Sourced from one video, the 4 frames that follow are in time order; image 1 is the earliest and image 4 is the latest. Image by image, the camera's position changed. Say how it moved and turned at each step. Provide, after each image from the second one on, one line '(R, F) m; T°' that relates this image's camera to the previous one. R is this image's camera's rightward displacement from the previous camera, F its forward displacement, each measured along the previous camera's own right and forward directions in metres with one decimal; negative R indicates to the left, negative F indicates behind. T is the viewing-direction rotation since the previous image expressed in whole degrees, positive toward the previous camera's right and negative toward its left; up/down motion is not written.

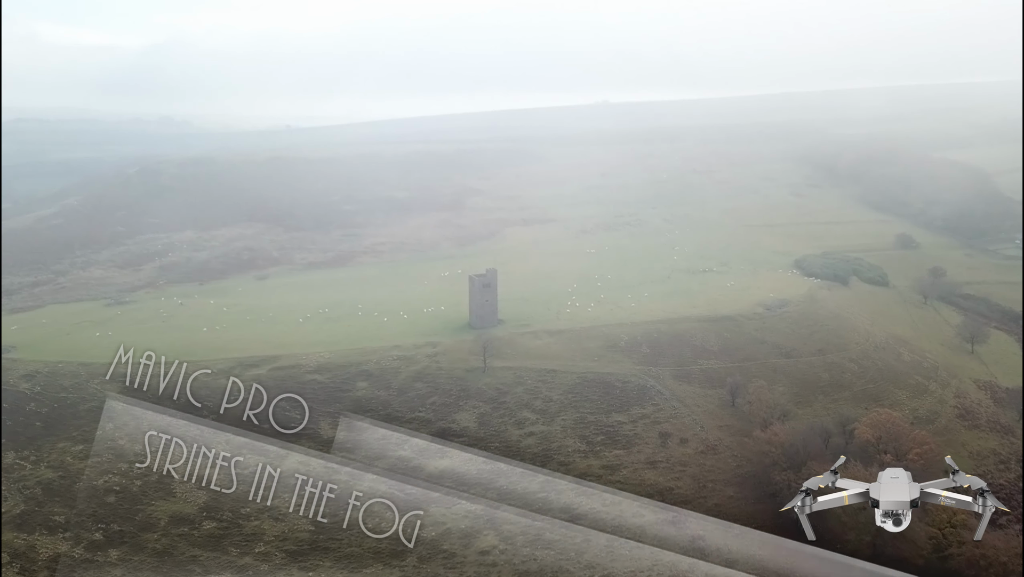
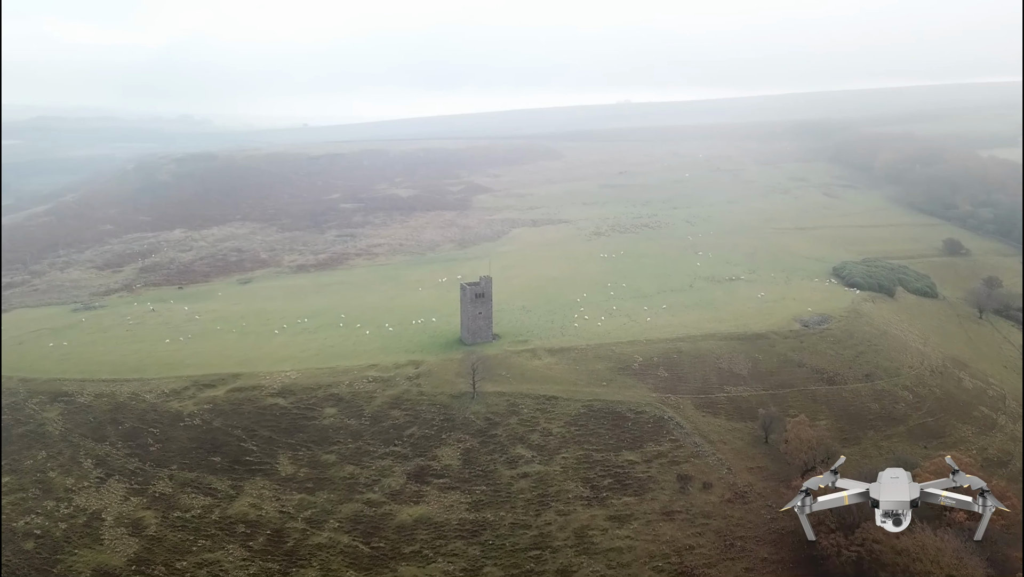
(+1.0, +4.8) m; -2°
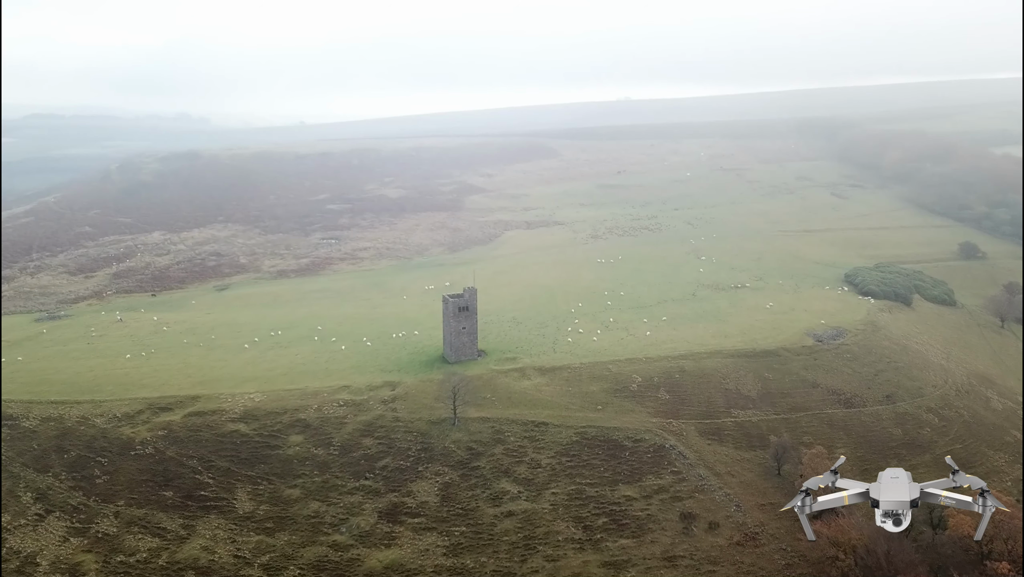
(+0.6, +2.7) m; 0°
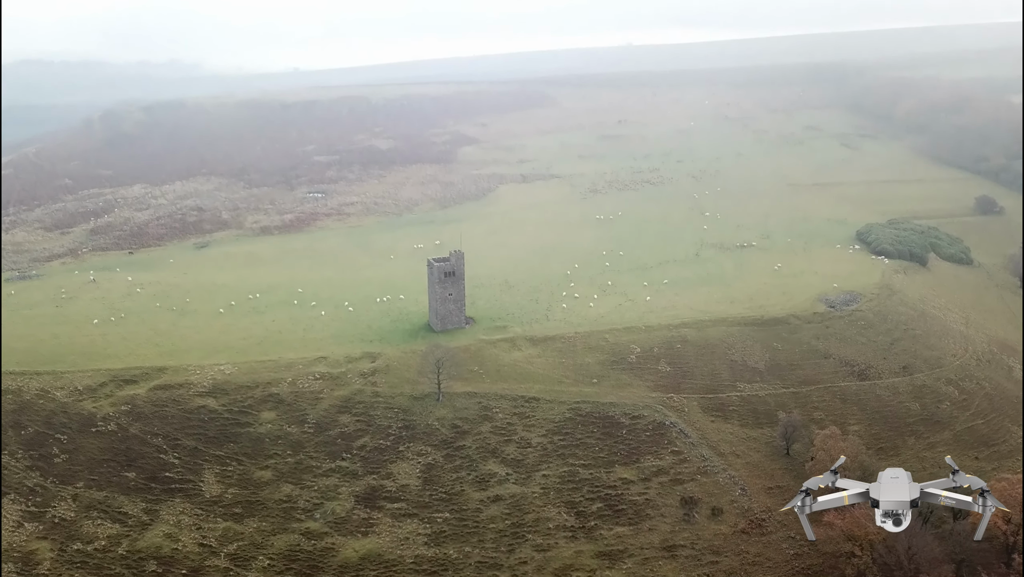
(+0.4, +2.3) m; 0°
